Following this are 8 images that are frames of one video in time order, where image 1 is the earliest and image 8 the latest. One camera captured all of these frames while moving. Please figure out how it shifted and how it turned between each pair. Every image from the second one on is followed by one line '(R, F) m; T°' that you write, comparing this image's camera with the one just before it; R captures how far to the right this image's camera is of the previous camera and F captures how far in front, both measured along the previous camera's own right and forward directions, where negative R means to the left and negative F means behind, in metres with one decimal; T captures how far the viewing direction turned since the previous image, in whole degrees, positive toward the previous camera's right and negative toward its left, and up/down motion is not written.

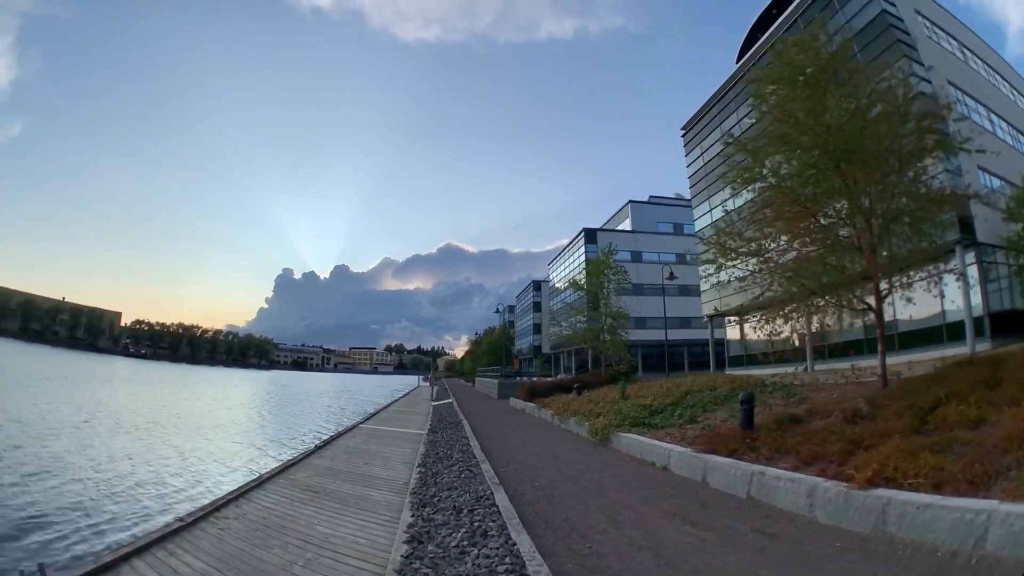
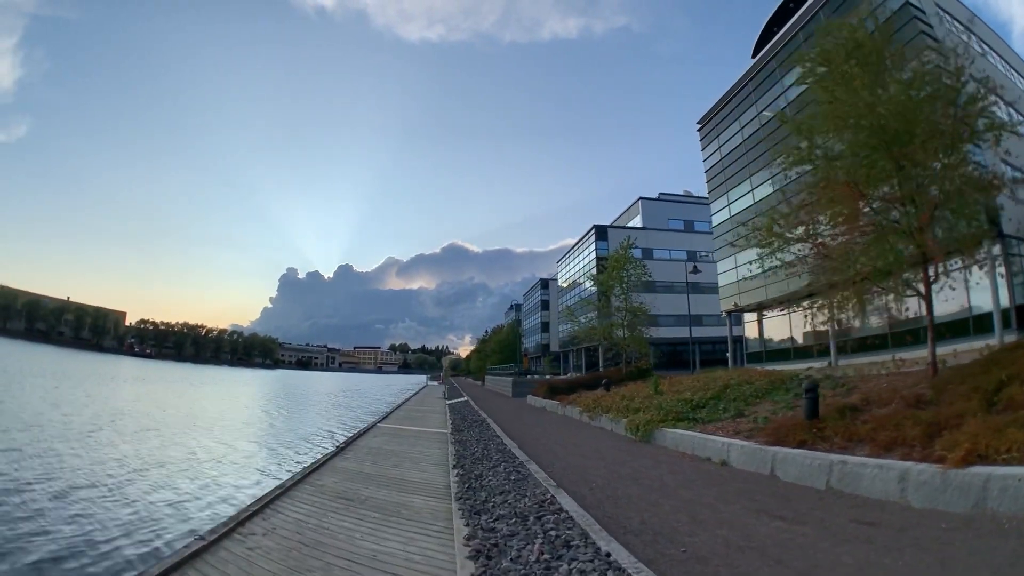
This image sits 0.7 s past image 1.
(-0.6, +0.8) m; 0°
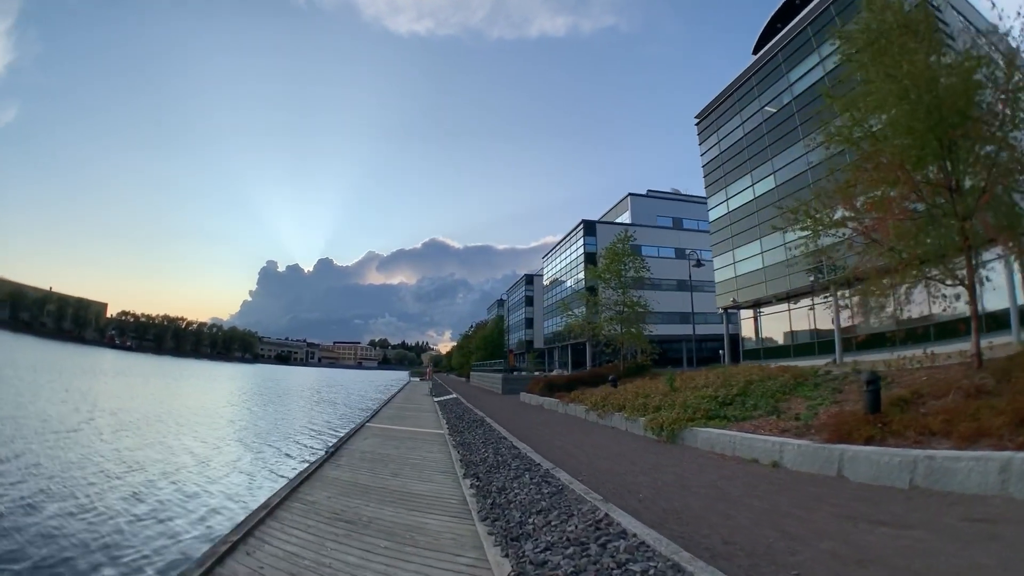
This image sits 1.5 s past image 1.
(-0.5, +1.1) m; +2°
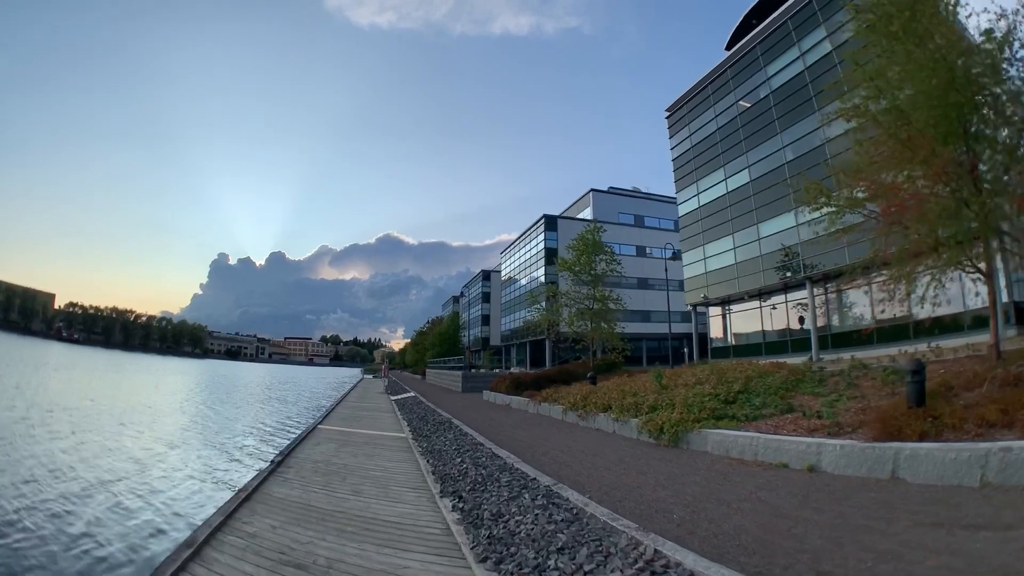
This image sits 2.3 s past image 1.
(-0.4, +1.2) m; +5°
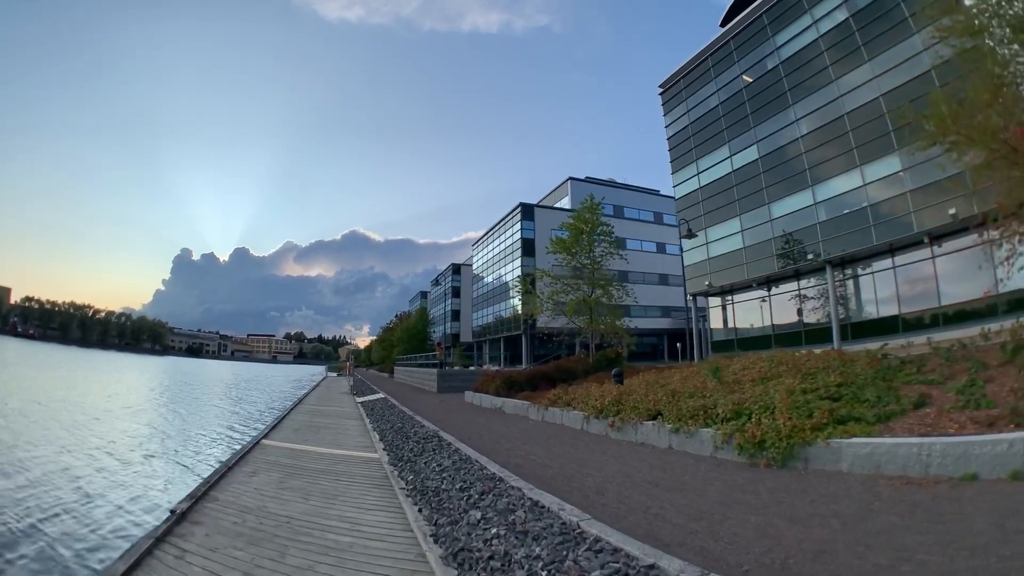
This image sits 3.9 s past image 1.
(-0.7, +2.9) m; +3°
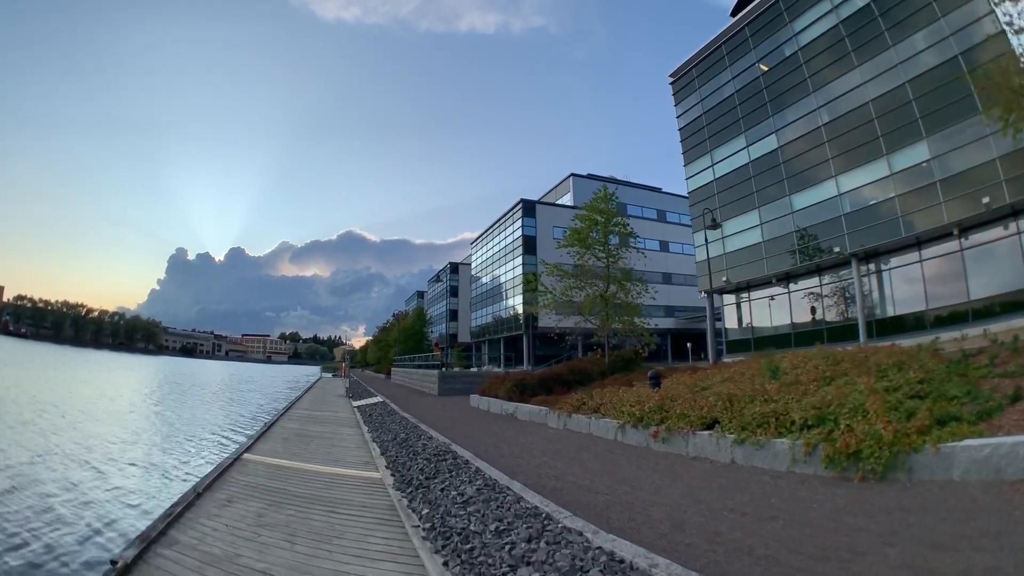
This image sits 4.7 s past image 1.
(-0.4, +1.3) m; 0°
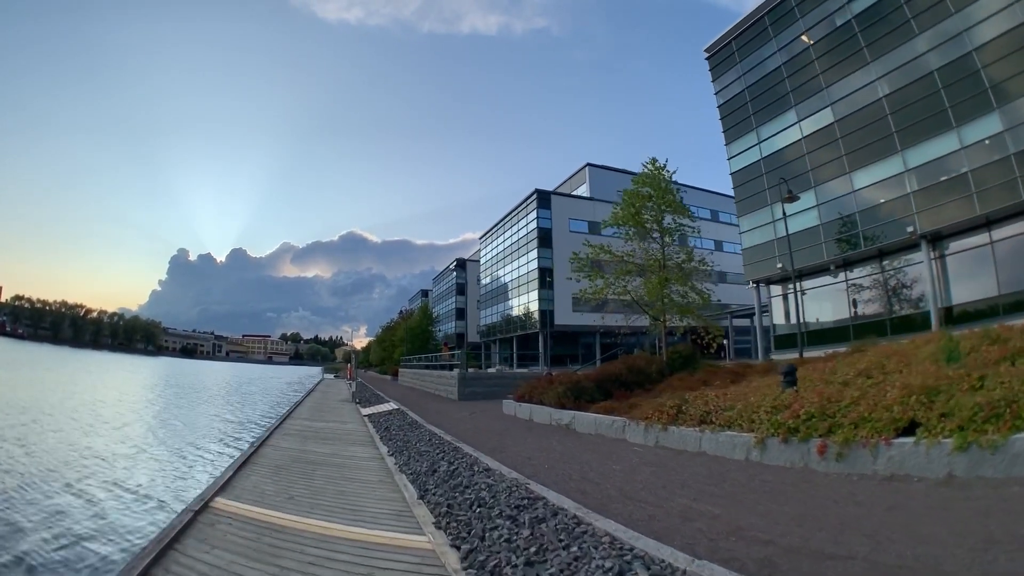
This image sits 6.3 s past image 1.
(-1.1, +2.8) m; 0°
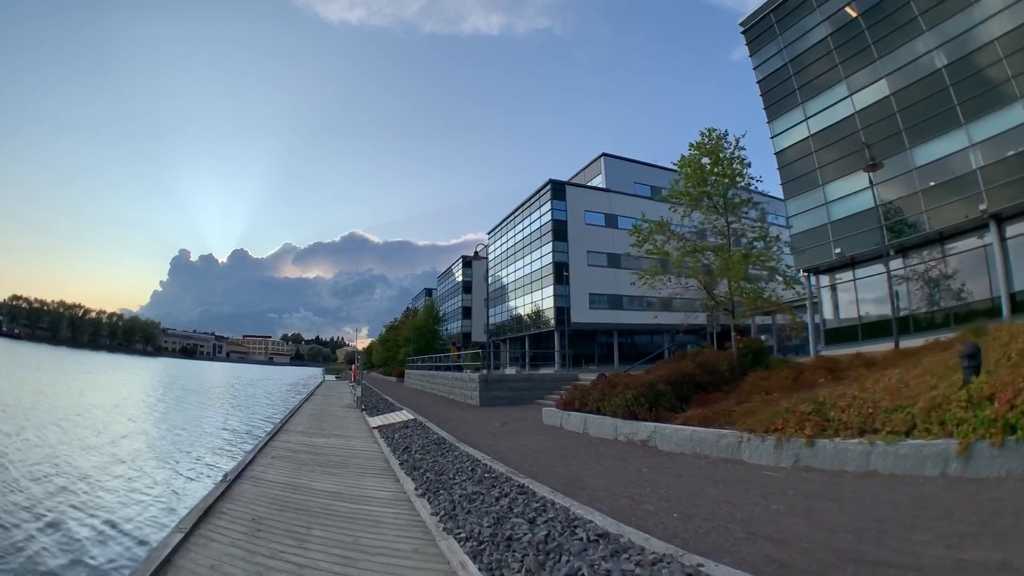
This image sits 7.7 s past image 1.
(-0.9, +2.5) m; 0°
